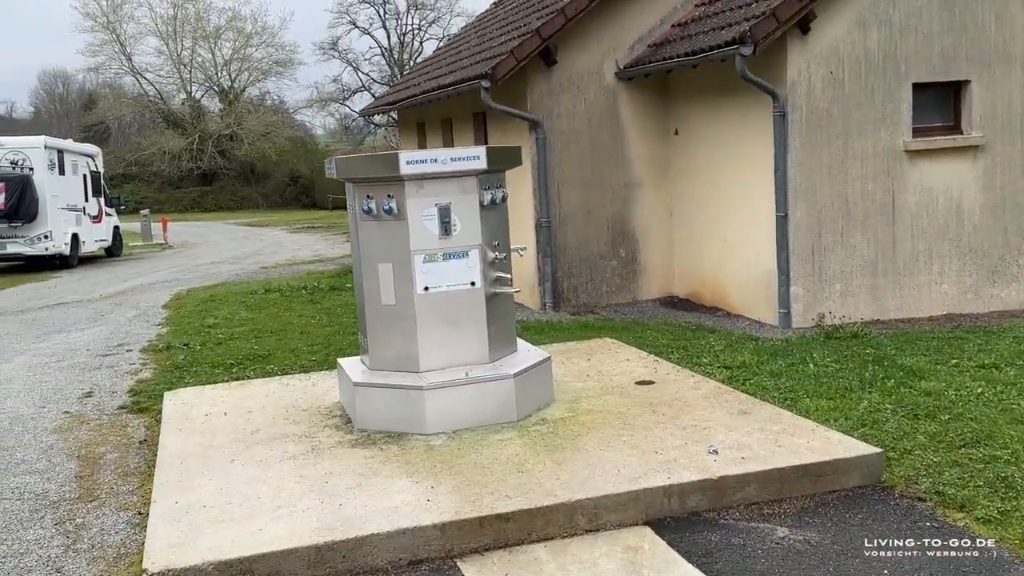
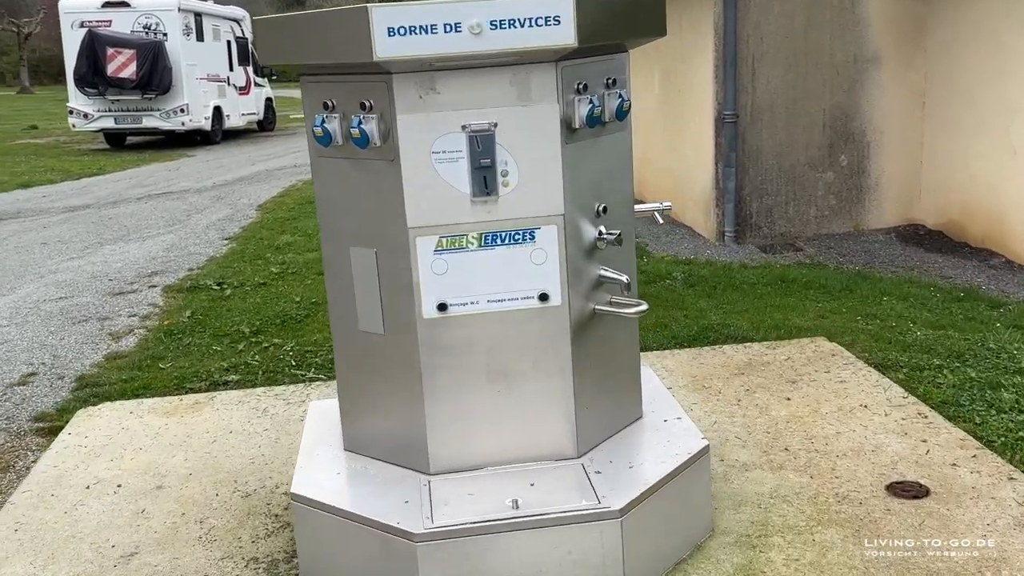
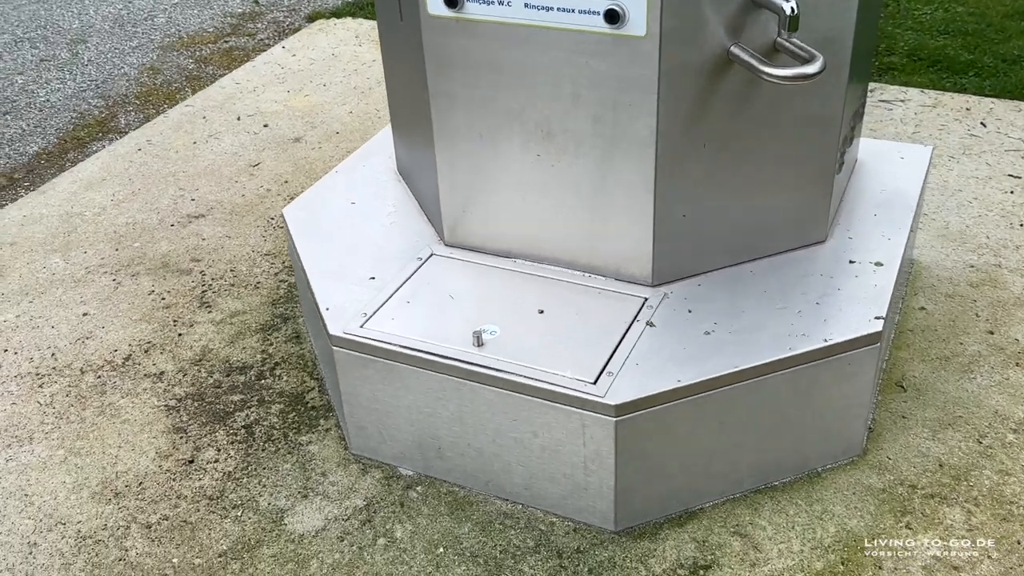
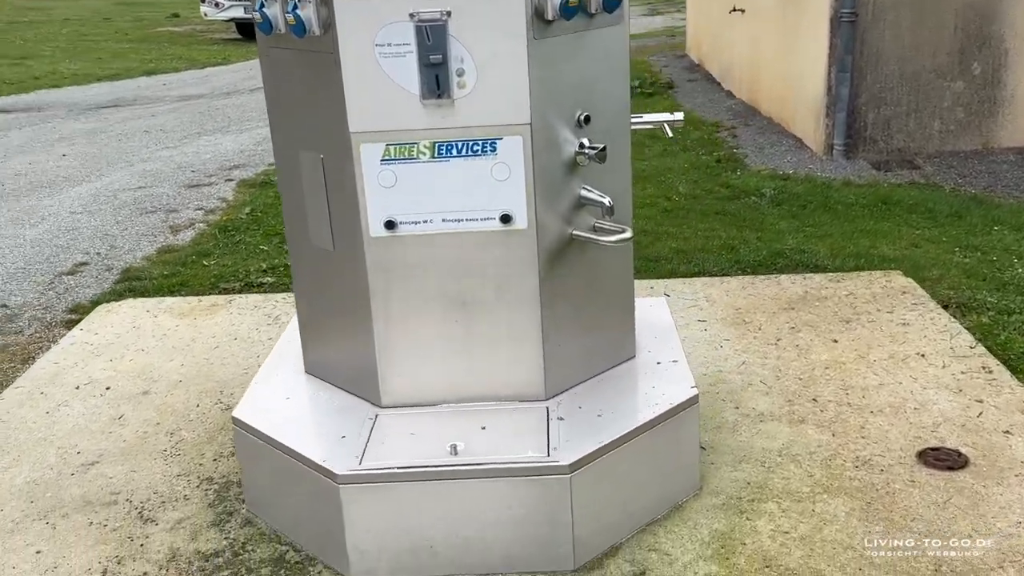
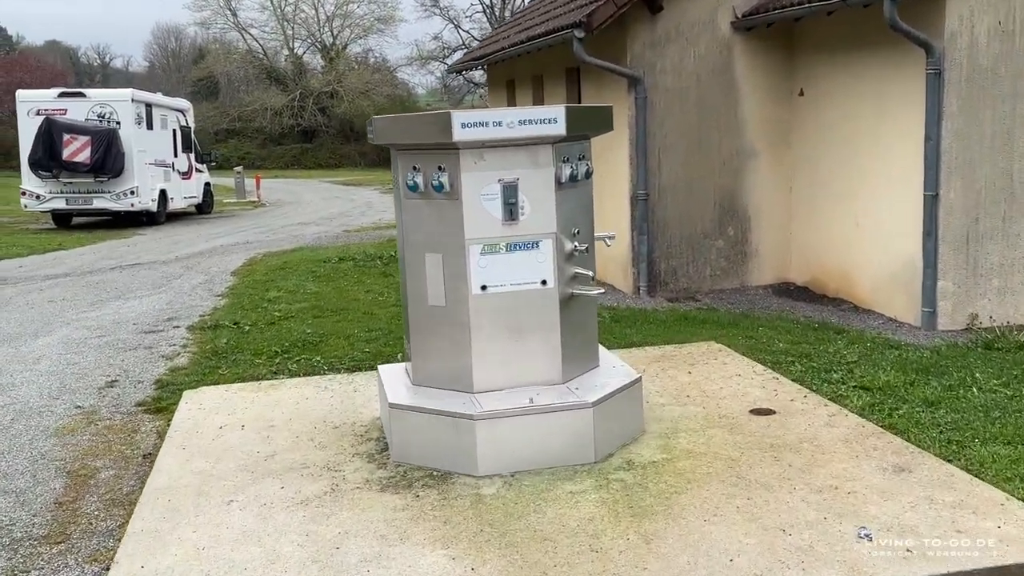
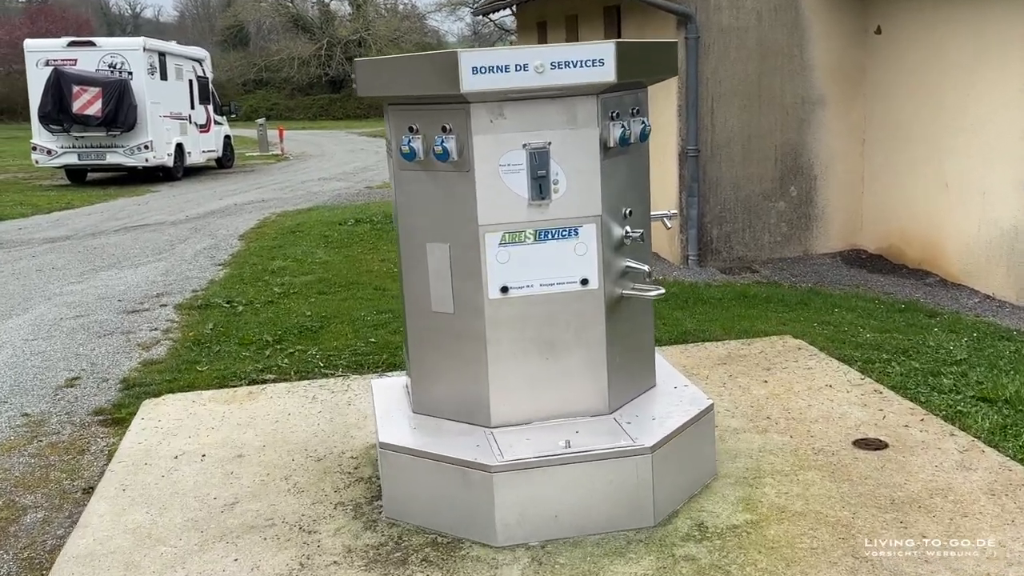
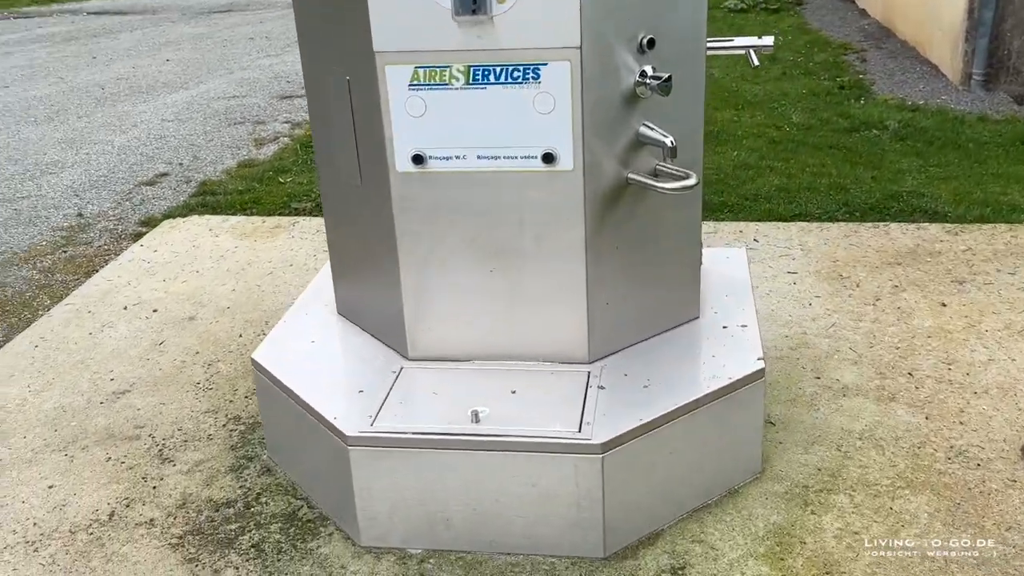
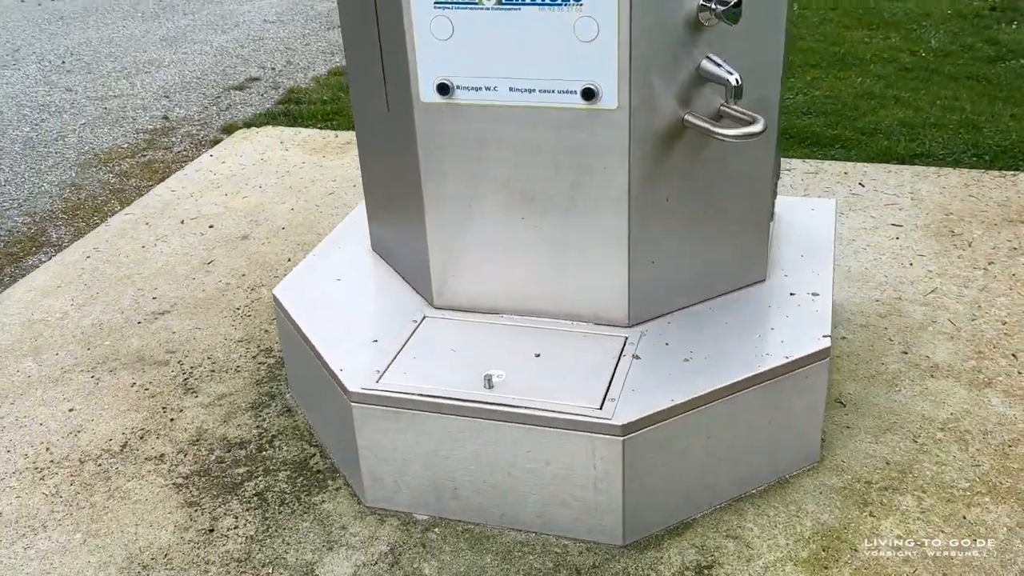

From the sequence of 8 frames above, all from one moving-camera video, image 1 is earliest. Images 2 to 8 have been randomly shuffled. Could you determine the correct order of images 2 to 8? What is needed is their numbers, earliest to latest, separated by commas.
5, 6, 2, 4, 7, 8, 3
